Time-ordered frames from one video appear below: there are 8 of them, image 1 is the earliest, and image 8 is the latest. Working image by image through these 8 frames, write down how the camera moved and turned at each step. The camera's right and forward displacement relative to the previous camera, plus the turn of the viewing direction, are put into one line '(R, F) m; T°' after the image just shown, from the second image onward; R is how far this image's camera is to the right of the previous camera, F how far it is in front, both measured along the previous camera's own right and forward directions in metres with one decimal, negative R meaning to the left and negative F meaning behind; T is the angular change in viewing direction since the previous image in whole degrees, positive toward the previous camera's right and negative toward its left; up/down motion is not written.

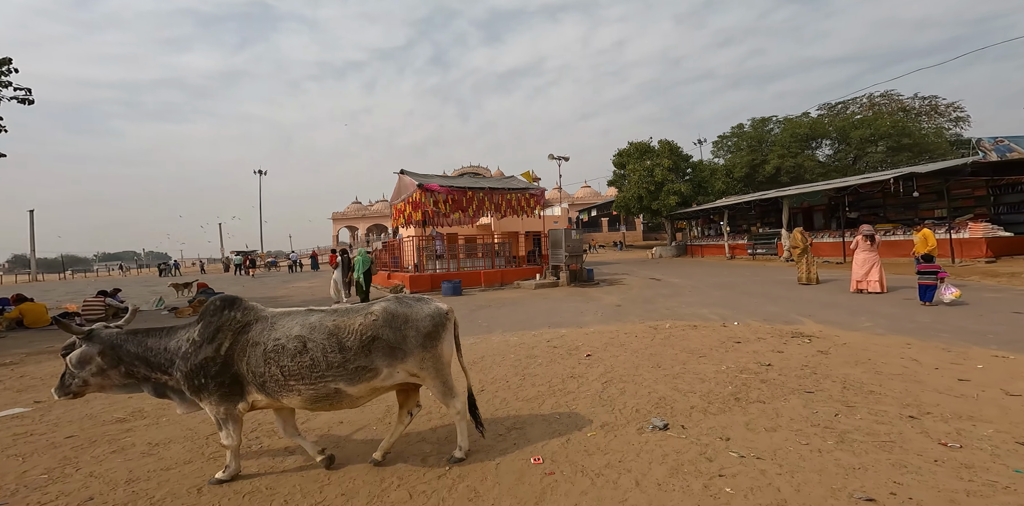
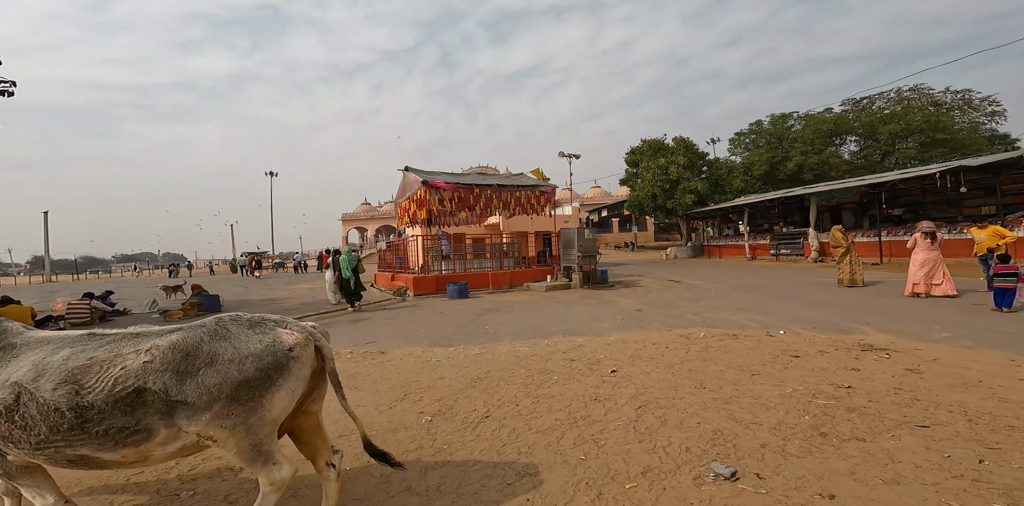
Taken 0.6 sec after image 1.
(0.0, +0.8) m; -1°
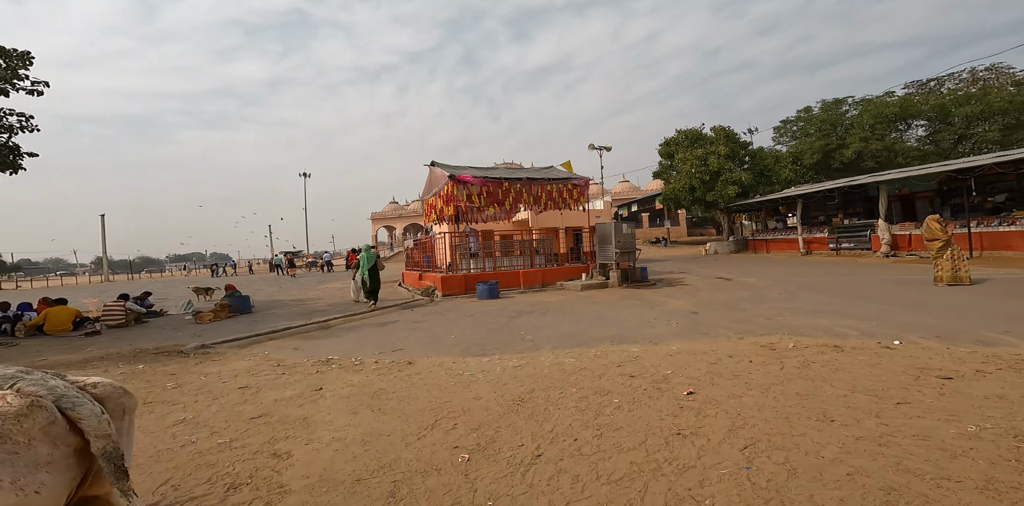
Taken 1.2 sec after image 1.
(-0.2, +0.8) m; -3°
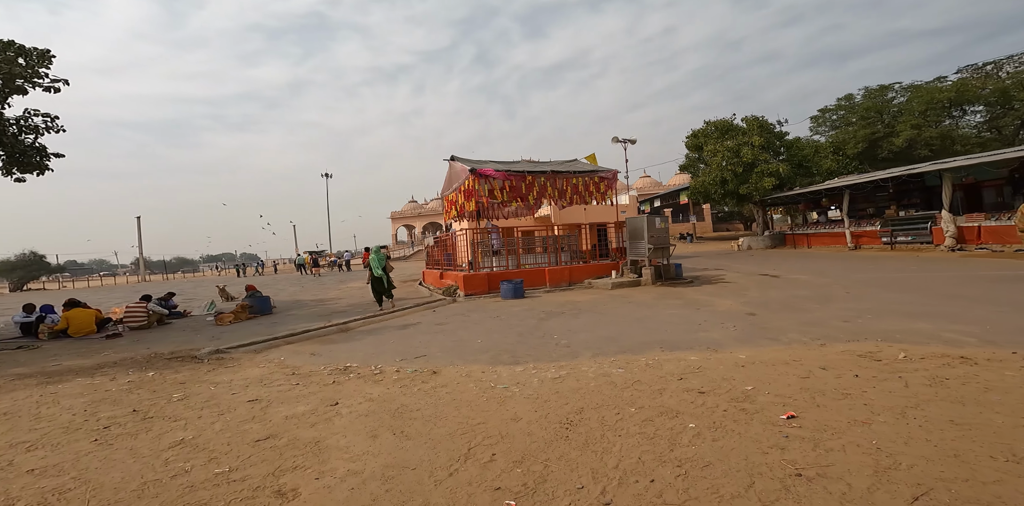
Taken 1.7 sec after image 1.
(-0.2, +0.7) m; -2°
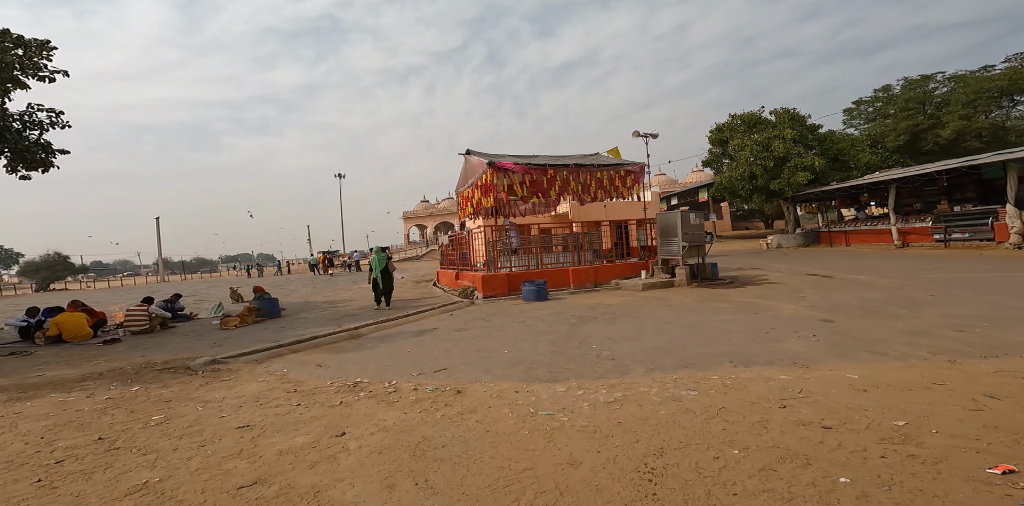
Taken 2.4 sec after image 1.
(-0.3, +0.9) m; -1°
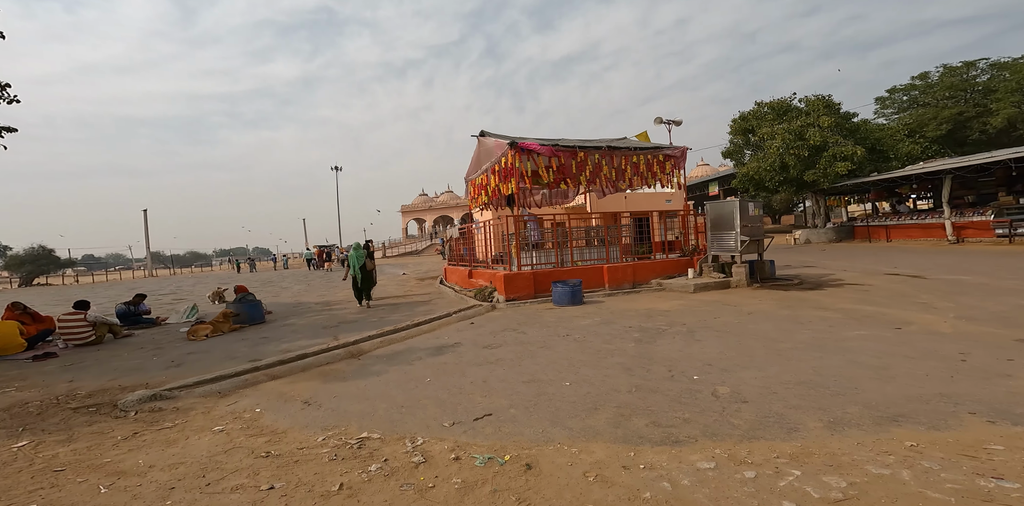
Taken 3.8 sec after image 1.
(-0.7, +1.9) m; +1°
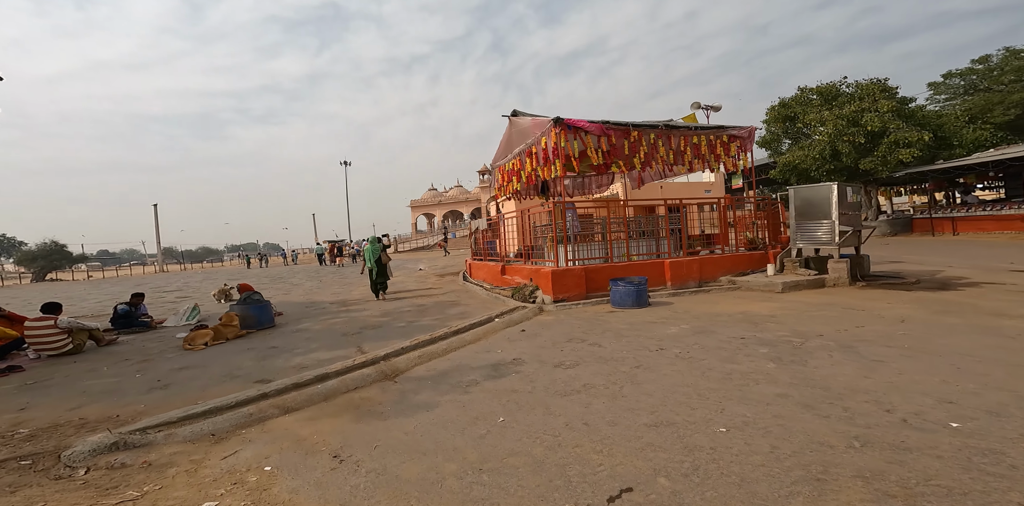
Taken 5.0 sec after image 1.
(-0.8, +1.5) m; -1°
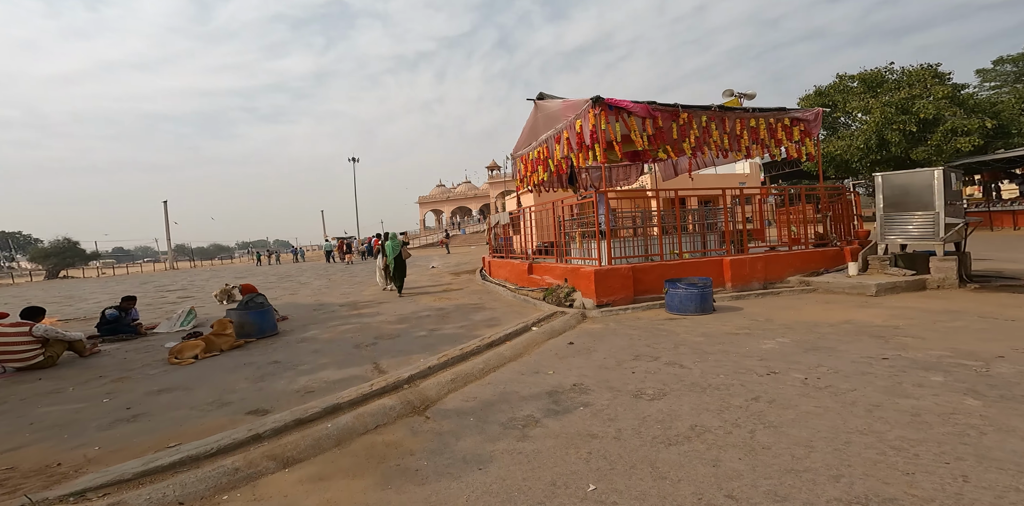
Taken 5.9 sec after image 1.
(-0.5, +1.2) m; -1°
